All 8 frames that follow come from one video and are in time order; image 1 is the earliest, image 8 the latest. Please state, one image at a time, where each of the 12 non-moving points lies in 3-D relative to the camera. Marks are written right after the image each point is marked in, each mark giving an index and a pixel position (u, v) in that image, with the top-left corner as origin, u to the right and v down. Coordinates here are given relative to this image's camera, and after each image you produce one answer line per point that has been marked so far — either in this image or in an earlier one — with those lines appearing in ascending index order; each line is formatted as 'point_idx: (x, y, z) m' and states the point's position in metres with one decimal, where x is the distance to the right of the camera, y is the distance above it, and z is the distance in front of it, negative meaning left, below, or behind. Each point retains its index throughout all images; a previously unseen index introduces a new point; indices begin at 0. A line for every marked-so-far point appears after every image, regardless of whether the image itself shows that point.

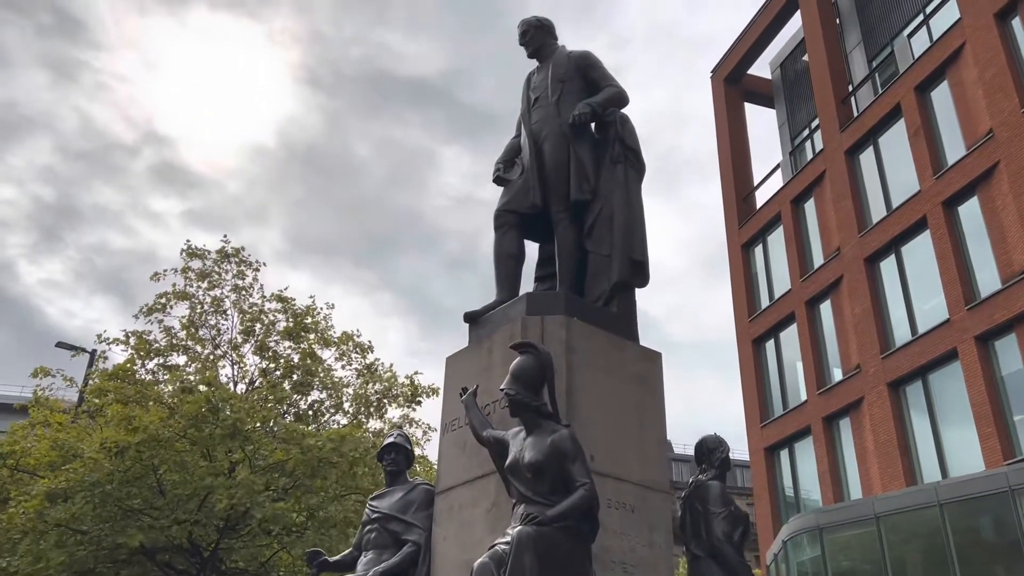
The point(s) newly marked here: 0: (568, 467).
0: (+0.4, -1.2, +6.0) m
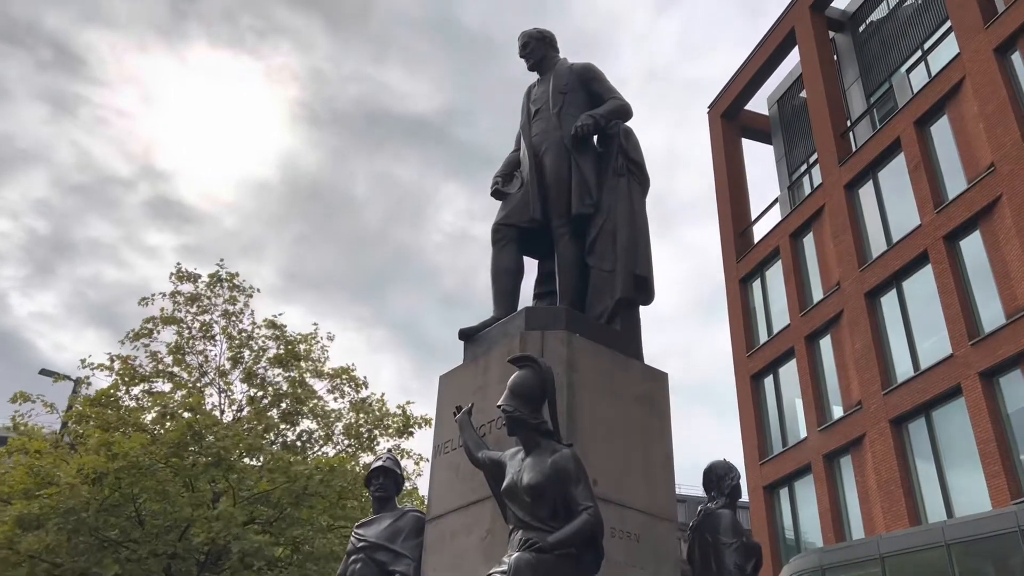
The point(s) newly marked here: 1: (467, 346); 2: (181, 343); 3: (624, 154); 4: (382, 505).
0: (+0.4, -1.3, +5.6) m
1: (-0.4, -0.5, +7.8) m
2: (-7.1, -1.2, +18.7) m
3: (+1.1, +1.3, +8.6) m
4: (-1.1, -1.9, +7.6) m
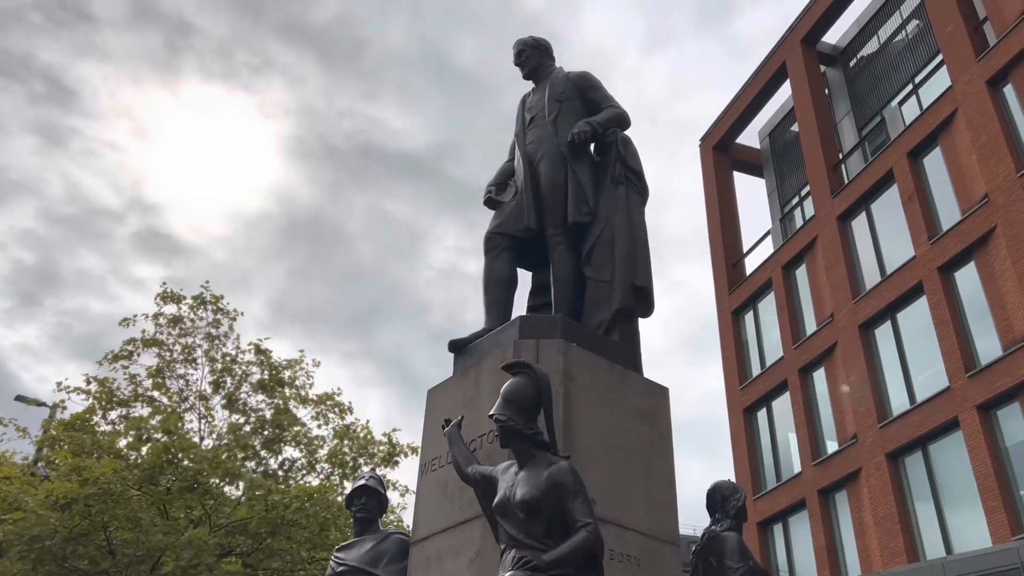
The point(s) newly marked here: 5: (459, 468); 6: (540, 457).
0: (+0.3, -1.3, +5.2) m
1: (-0.5, -0.6, +7.4) m
2: (-7.3, -1.6, +18.2) m
3: (+1.0, +1.2, +8.3) m
4: (-1.2, -2.0, +7.1) m
5: (-0.4, -1.2, +6.0) m
6: (+0.2, -1.1, +5.4) m
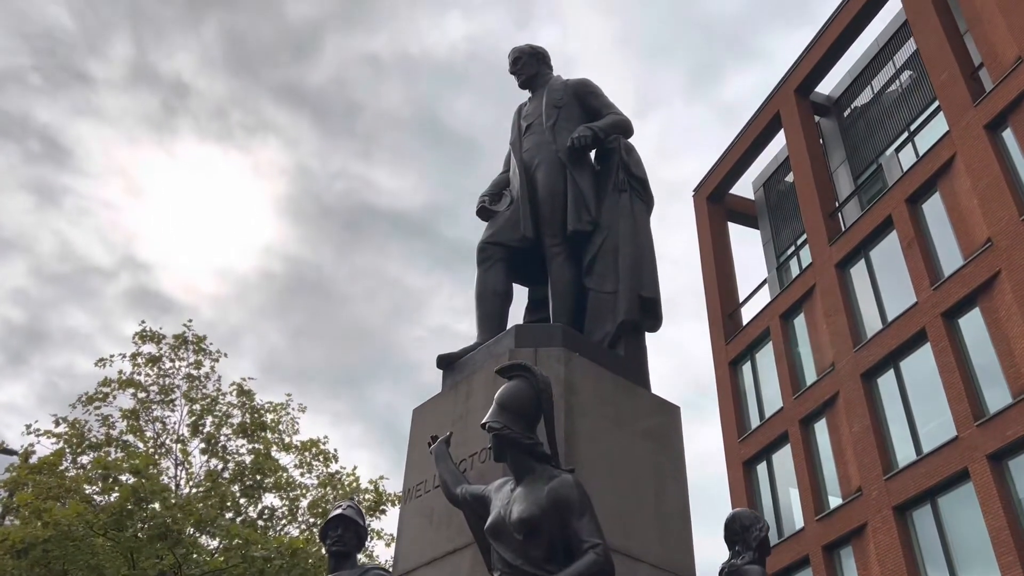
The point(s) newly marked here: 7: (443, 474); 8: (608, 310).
0: (+0.3, -1.2, +4.4) m
1: (-0.5, -0.7, +6.7) m
2: (-7.4, -2.4, +17.4) m
3: (+1.0, +1.1, +7.7) m
4: (-1.2, -2.0, +6.4) m
5: (-0.4, -1.2, +5.3) m
6: (+0.1, -1.0, +4.7) m
7: (-0.4, -1.1, +5.4) m
8: (+0.8, -0.2, +6.9) m
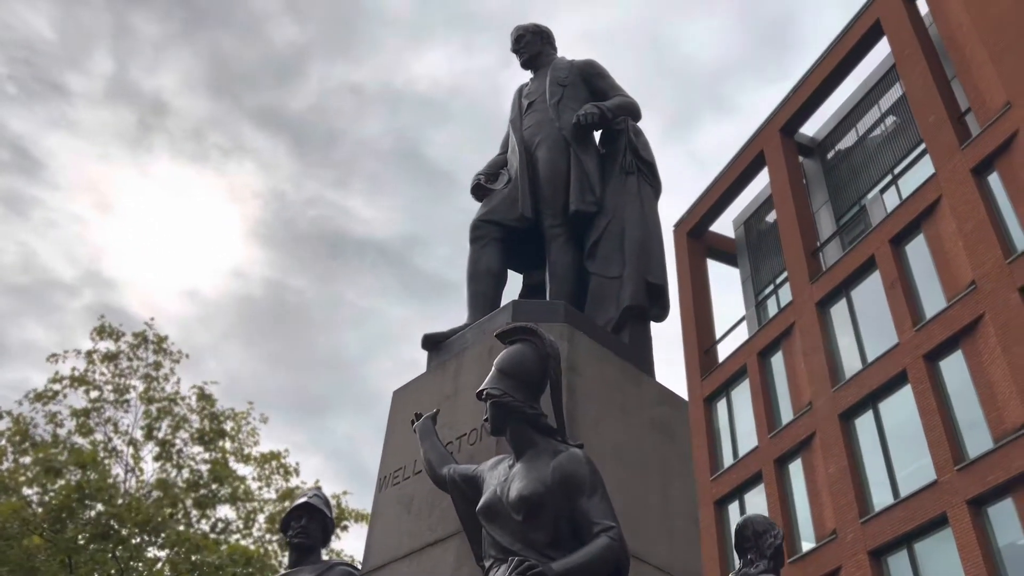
0: (+0.3, -0.9, +3.8) m
1: (-0.6, -0.5, +6.1) m
2: (-7.9, -2.3, +16.4) m
3: (+1.0, +1.1, +7.2) m
4: (-1.4, -1.7, +5.7) m
5: (-0.4, -1.0, +4.7) m
6: (+0.1, -0.7, +4.1) m
7: (-0.5, -0.9, +4.8) m
8: (+0.7, 0.0, +6.4) m
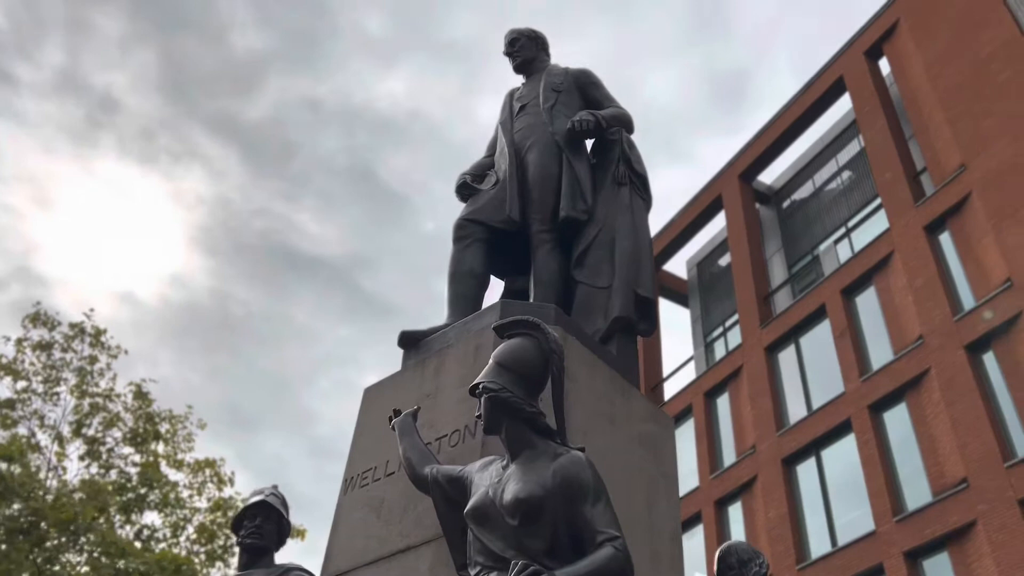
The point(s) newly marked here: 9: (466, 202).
0: (+0.3, -0.9, +3.5) m
1: (-0.7, -0.4, +5.8) m
2: (-8.8, -2.0, +15.5) m
3: (+0.9, +1.0, +7.0) m
4: (-1.5, -1.6, +5.2) m
5: (-0.5, -0.9, +4.3) m
6: (+0.1, -0.7, +3.8) m
7: (-0.5, -0.8, +4.4) m
8: (+0.6, -0.1, +6.1) m
9: (-0.4, +0.7, +7.0) m
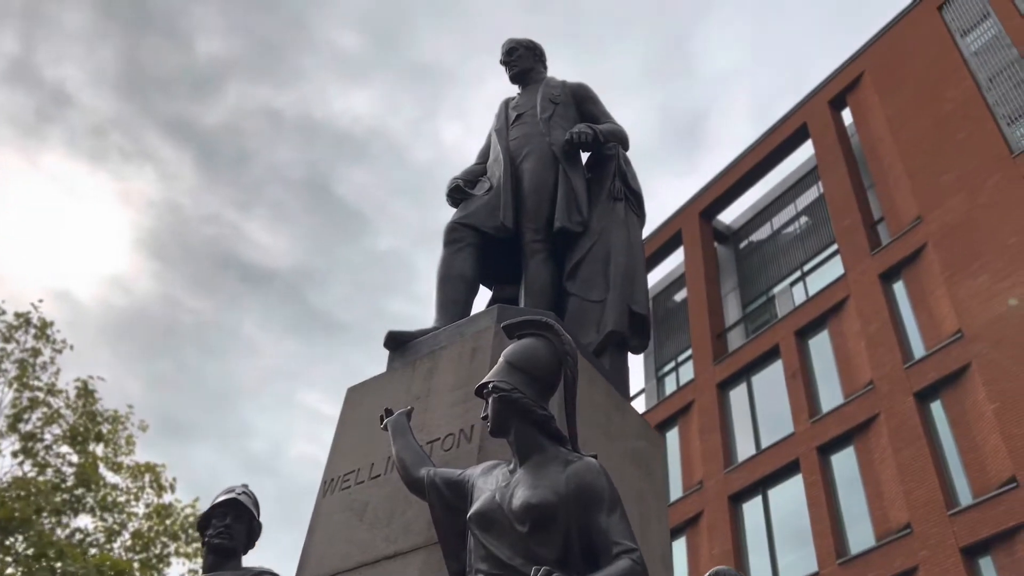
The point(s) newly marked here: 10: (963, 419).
0: (+0.3, -0.9, +3.4) m
1: (-0.7, -0.4, +5.6) m
2: (-9.6, -1.7, +14.7) m
3: (+0.9, +0.9, +7.0) m
4: (-1.6, -1.5, +4.9) m
5: (-0.5, -0.8, +4.1) m
6: (+0.2, -0.7, +3.7) m
7: (-0.5, -0.8, +4.2) m
8: (+0.5, -0.2, +6.0) m
9: (-0.4, +0.6, +6.8) m
10: (+9.8, -2.8, +19.0) m
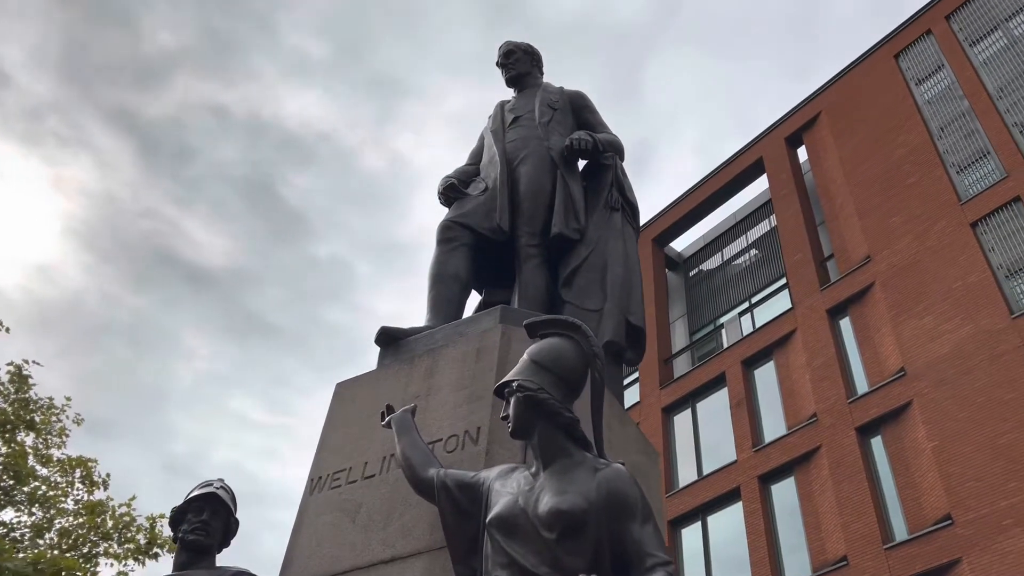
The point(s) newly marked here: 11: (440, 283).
0: (+0.4, -0.9, +3.2) m
1: (-0.8, -0.4, +5.3) m
2: (-10.3, -1.3, +13.9) m
3: (+0.8, +0.8, +6.9) m
4: (-1.7, -1.4, +4.6) m
5: (-0.4, -0.8, +3.9) m
6: (+0.3, -0.7, +3.5) m
7: (-0.5, -0.7, +4.0) m
8: (+0.5, -0.3, +5.9) m
9: (-0.5, +0.6, +6.6) m
10: (+8.7, -3.7, +19.4) m
11: (-0.5, 0.0, +6.0) m
